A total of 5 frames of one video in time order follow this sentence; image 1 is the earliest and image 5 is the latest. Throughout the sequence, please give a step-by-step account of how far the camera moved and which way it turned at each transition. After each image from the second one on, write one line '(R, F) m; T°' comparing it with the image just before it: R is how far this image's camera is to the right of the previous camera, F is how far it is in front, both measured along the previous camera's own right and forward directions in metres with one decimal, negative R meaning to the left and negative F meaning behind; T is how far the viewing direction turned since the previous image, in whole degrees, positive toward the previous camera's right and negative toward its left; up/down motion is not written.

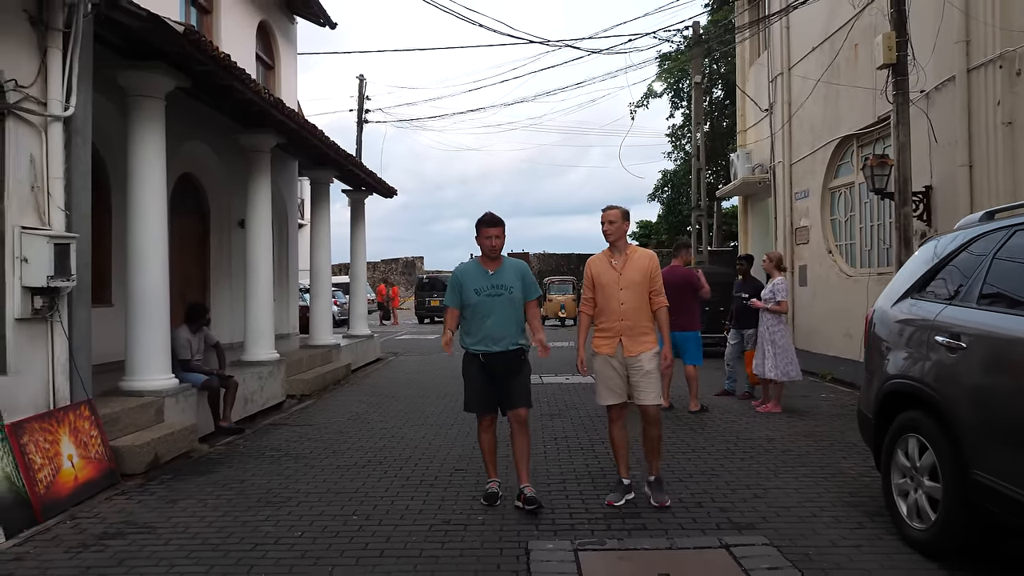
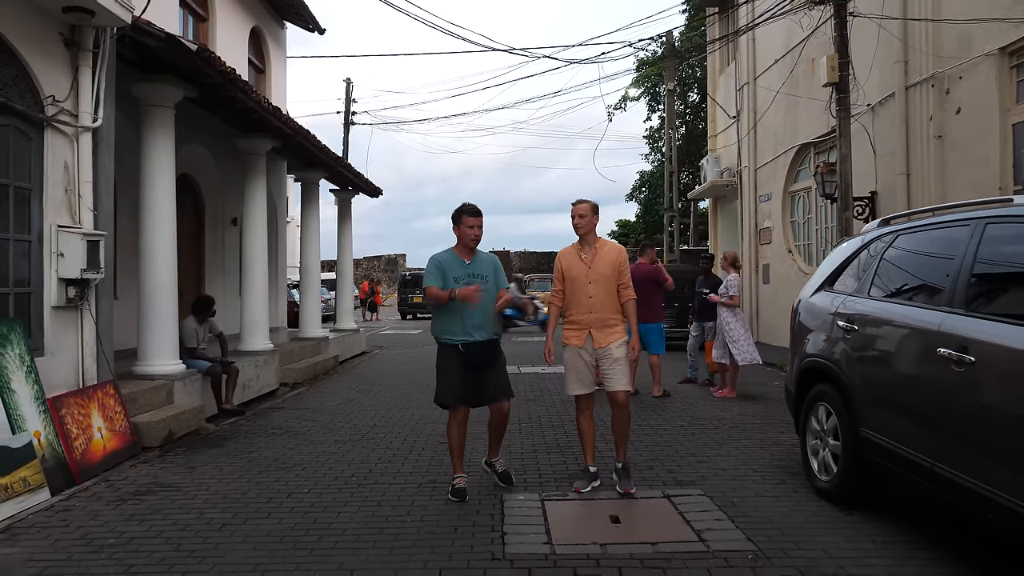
(0.0, -0.8) m; +1°
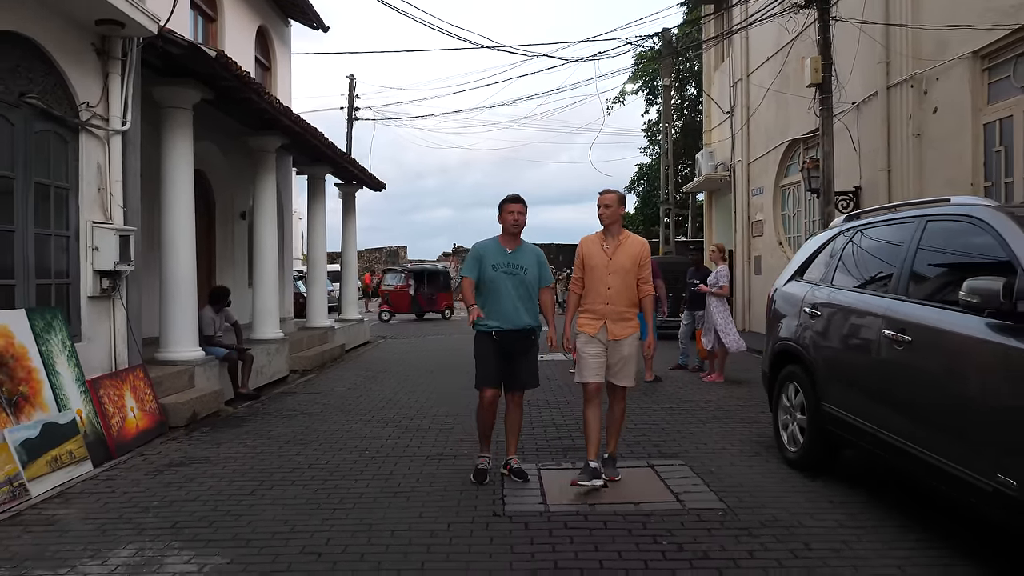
(0.0, -0.5) m; 0°
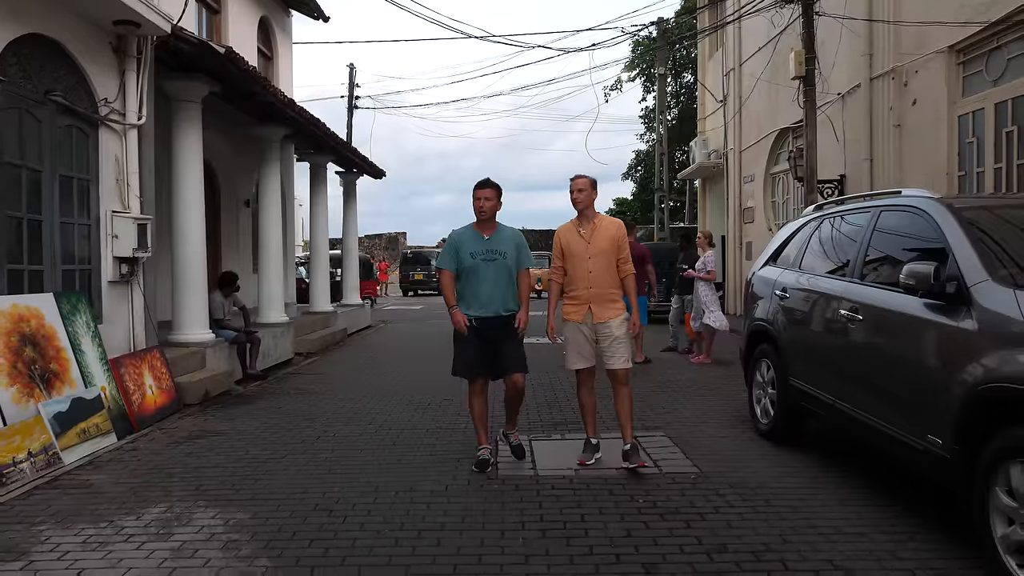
(0.0, -0.4) m; 0°
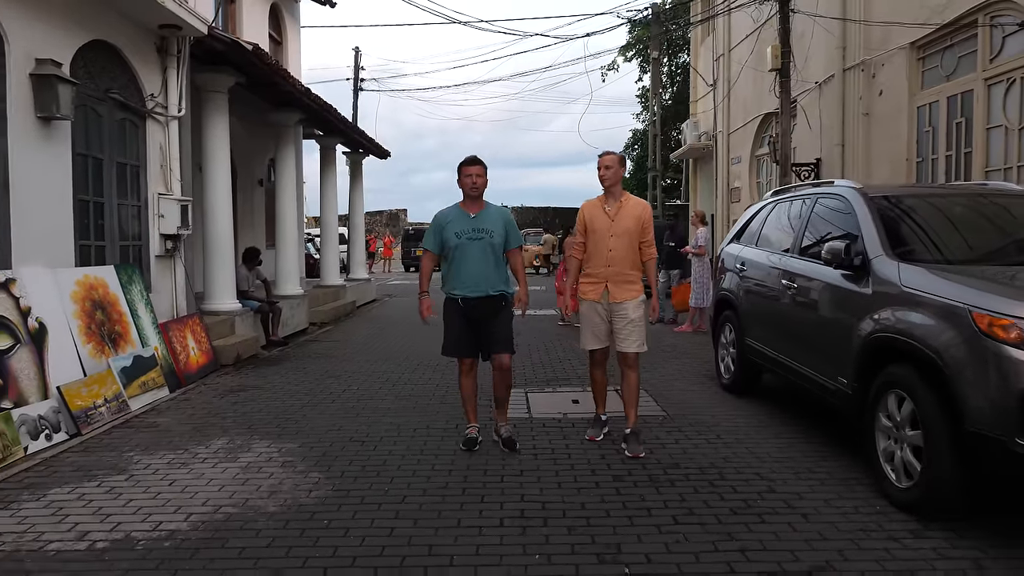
(0.0, -1.0) m; 0°
